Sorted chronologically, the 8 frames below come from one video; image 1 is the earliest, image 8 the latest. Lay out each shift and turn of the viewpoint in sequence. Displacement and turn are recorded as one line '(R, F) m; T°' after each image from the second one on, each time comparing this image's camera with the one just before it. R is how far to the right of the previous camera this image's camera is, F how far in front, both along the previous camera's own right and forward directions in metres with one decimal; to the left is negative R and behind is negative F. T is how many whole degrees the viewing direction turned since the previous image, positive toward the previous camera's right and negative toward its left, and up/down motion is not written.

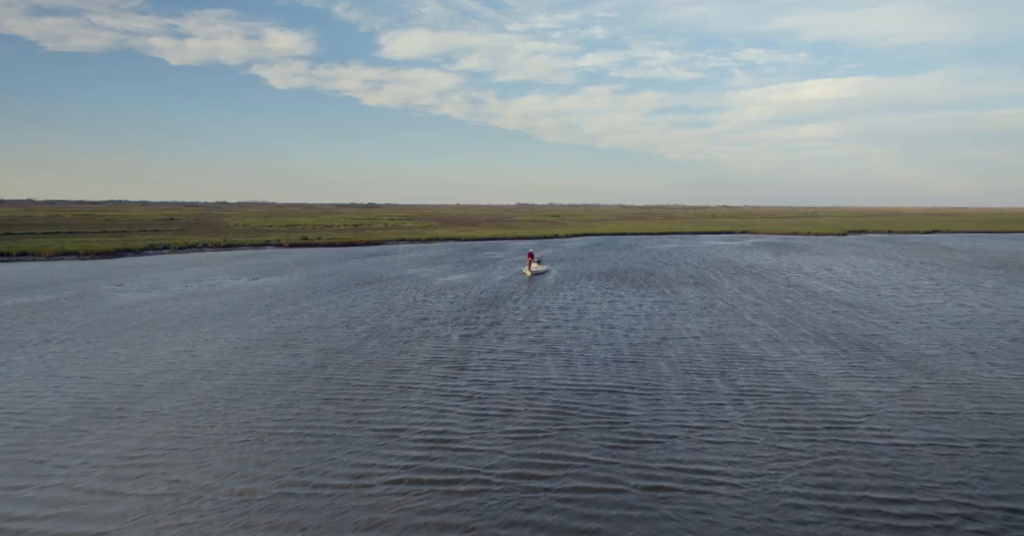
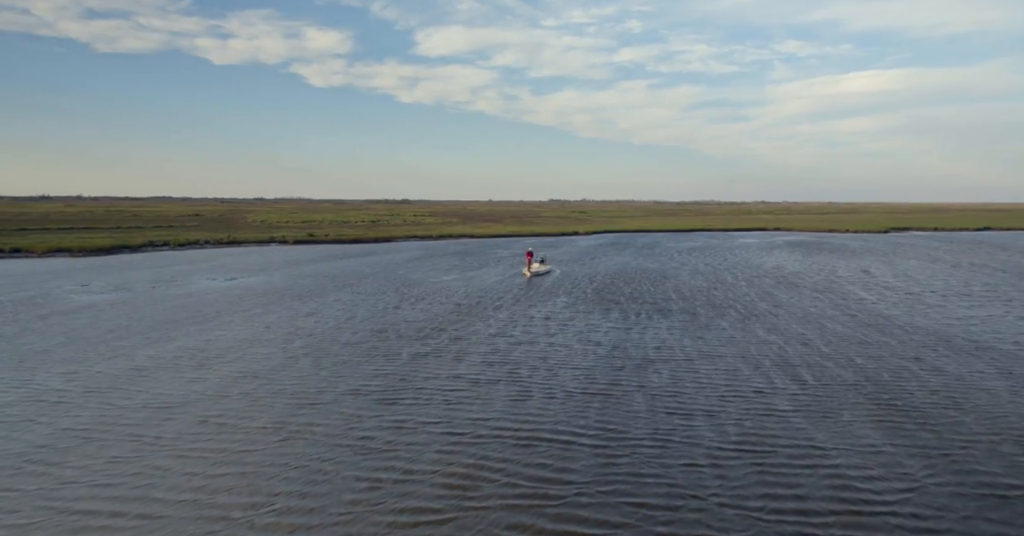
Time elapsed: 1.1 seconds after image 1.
(+2.7, +4.5) m; -3°
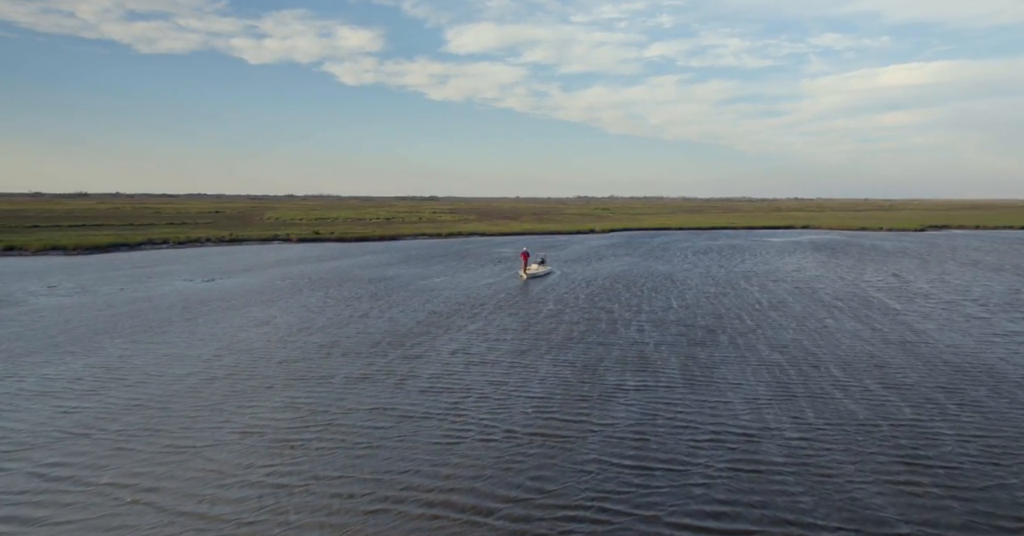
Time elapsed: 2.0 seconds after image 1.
(+2.4, +3.5) m; -3°
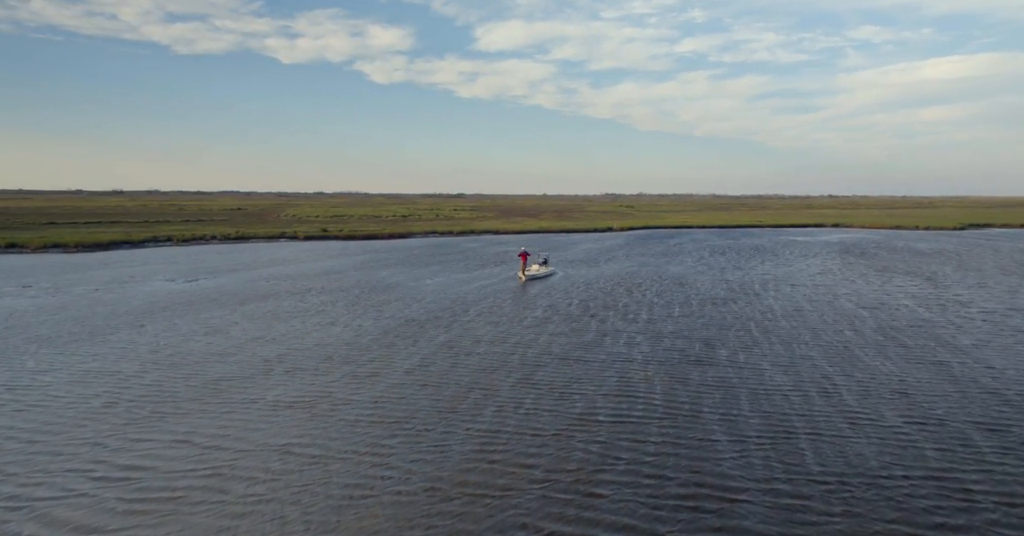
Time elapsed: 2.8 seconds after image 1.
(+2.1, +3.0) m; -2°
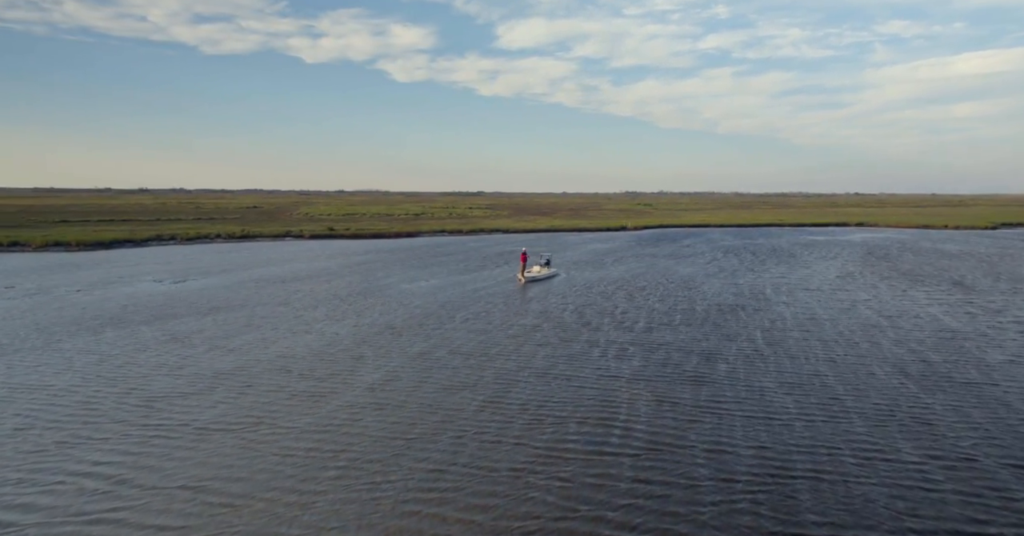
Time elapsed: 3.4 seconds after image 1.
(+1.4, +2.1) m; -2°
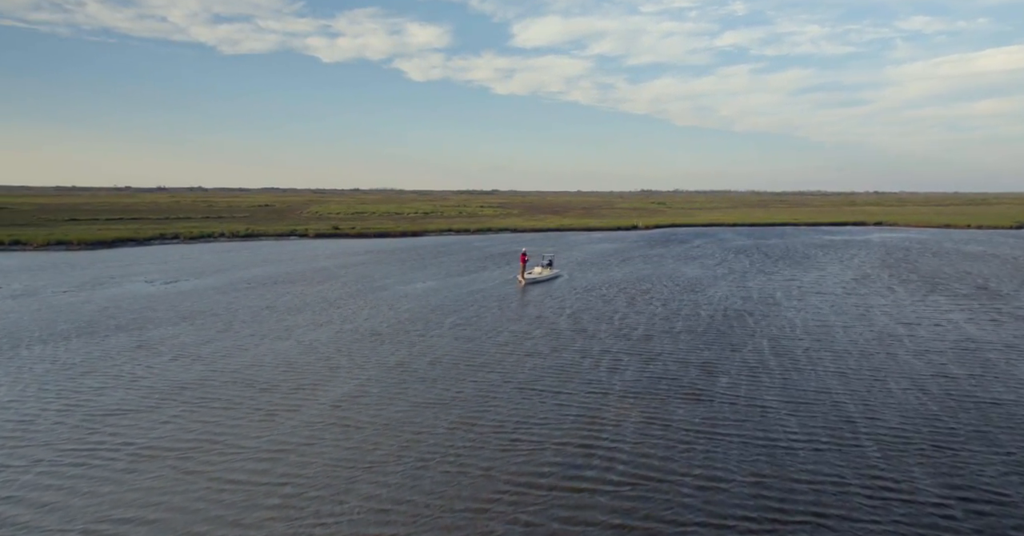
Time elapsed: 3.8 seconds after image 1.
(+1.0, +1.5) m; -1°
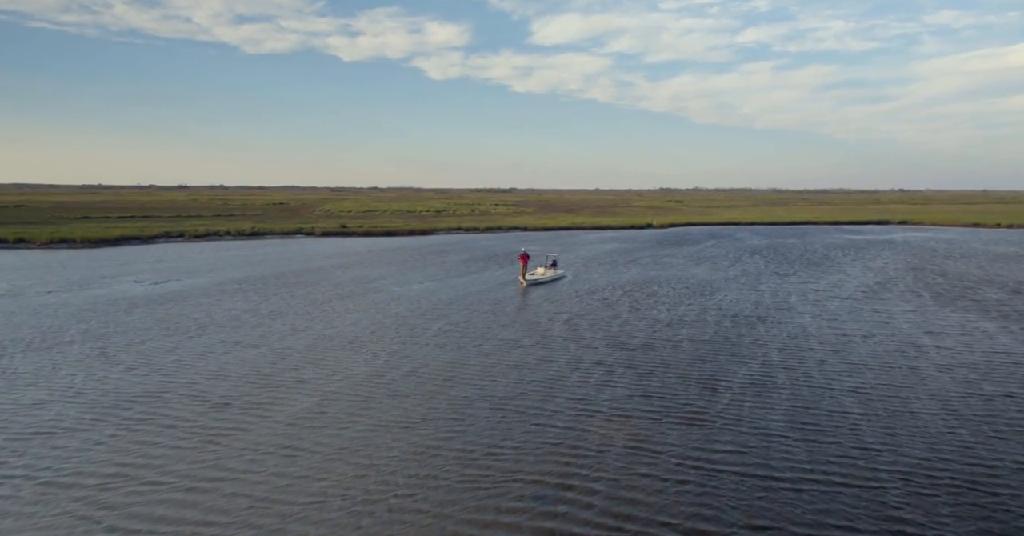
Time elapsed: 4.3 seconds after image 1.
(+1.1, +1.9) m; -2°
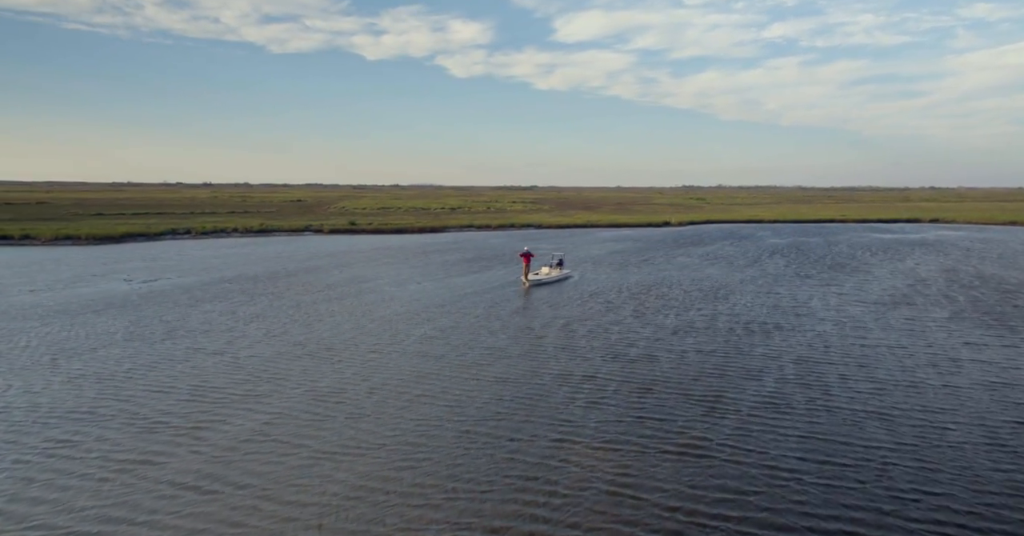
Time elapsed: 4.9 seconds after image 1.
(+1.2, +2.2) m; -2°
